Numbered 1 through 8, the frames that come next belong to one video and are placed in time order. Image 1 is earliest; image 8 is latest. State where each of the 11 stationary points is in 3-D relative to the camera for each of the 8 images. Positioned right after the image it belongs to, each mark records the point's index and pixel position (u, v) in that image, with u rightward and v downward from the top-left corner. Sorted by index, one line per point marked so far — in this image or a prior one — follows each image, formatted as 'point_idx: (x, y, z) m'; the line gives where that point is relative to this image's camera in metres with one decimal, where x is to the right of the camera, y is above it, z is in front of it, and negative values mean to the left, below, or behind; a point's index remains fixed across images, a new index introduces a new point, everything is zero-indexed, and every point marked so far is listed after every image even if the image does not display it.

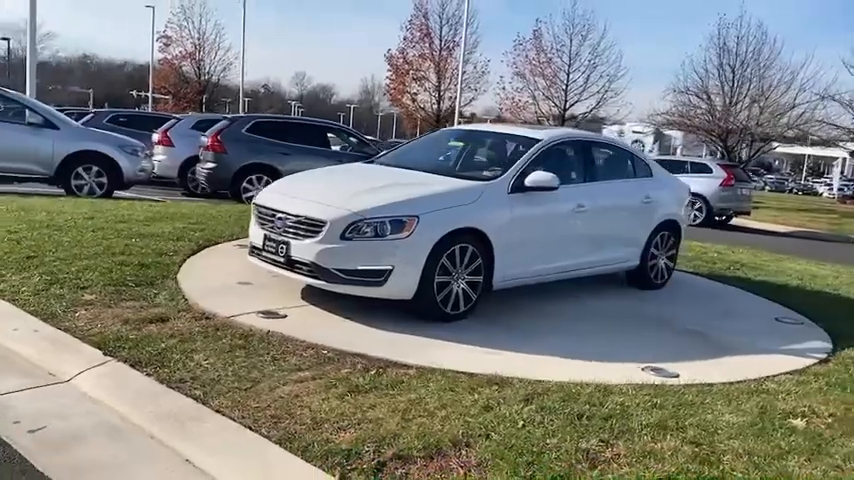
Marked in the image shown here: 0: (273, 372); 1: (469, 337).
0: (-0.9, -0.8, +4.3) m
1: (+0.3, -0.7, +5.4) m
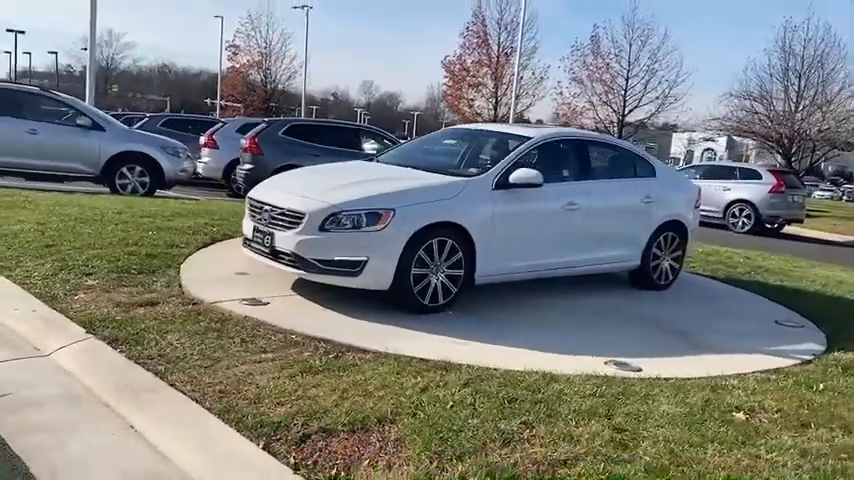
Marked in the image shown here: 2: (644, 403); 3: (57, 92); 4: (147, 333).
0: (-1.2, -0.7, +4.6) m
1: (+0.1, -0.7, +5.5) m
2: (+1.2, -0.9, +4.0) m
3: (-6.6, +2.6, +13.0) m
4: (-1.8, -0.6, +4.8) m
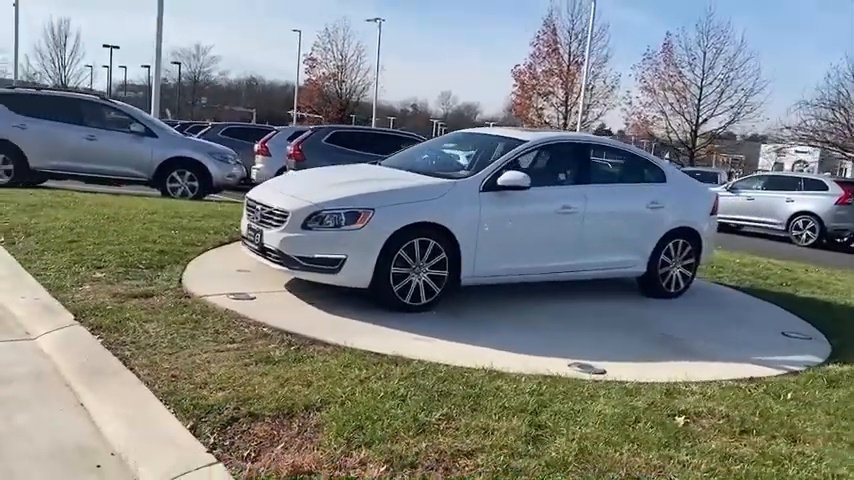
0: (-1.5, -0.7, +4.8) m
1: (-0.1, -0.7, +5.6) m
2: (+0.8, -0.9, +3.9) m
3: (-5.8, +2.6, +13.8) m
4: (-2.1, -0.6, +5.1) m
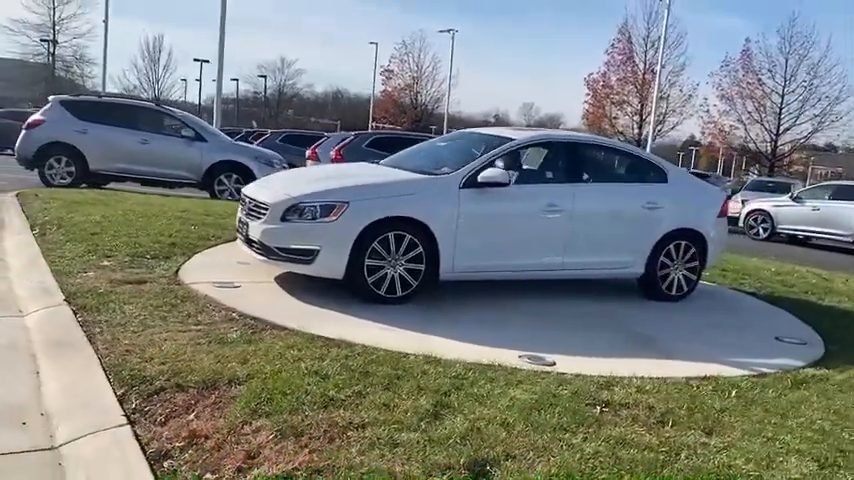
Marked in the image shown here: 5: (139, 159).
0: (-1.8, -0.6, +5.1) m
1: (-0.3, -0.6, +5.7) m
2: (+0.4, -0.8, +4.0) m
3: (-5.1, +2.6, +14.6) m
4: (-2.3, -0.5, +5.5) m
5: (-5.5, +1.6, +14.2) m
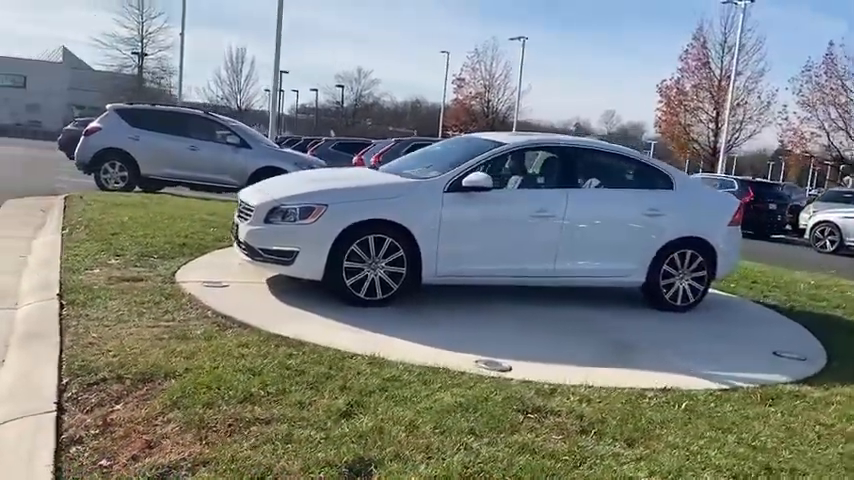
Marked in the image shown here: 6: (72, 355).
0: (-2.0, -0.6, +5.3) m
1: (-0.5, -0.6, +5.8) m
2: (0.0, -0.8, +4.0) m
3: (-4.3, +2.6, +15.1) m
4: (-2.6, -0.5, +5.7) m
5: (-4.8, +1.5, +14.7) m
6: (-2.1, -0.7, +4.5) m
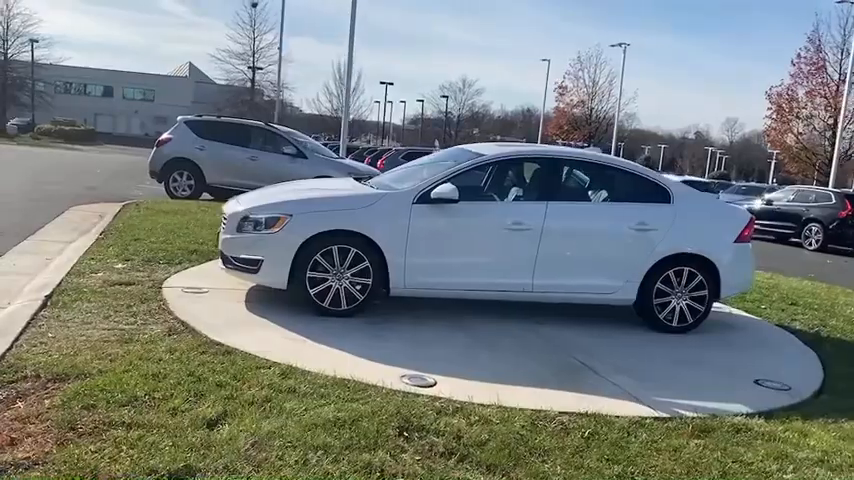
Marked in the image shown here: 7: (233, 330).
0: (-2.4, -0.6, +5.6) m
1: (-0.8, -0.7, +5.8) m
2: (-0.6, -0.9, +3.9) m
3: (-3.2, +2.4, +15.6) m
4: (-2.9, -0.5, +6.1) m
5: (-3.7, +1.4, +15.3) m
6: (-2.6, -0.7, +4.8) m
7: (-1.4, -0.7, +5.4) m
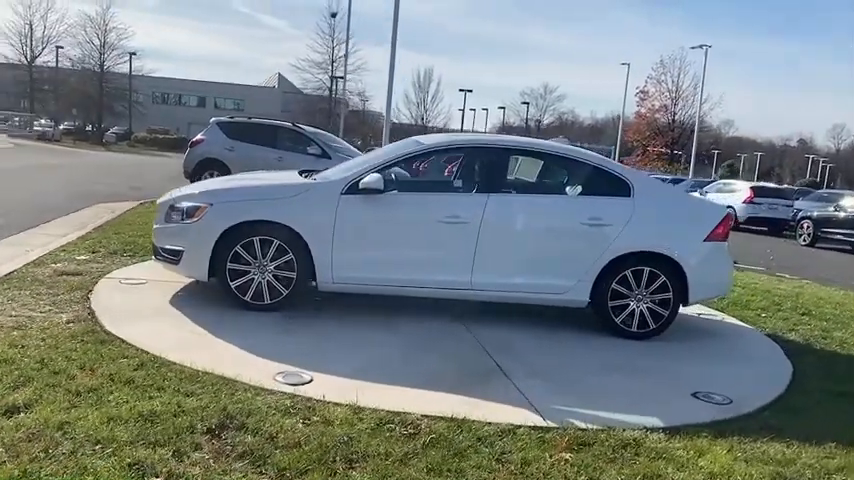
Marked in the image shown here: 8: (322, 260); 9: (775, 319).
0: (-3.0, -0.5, +5.5) m
1: (-1.4, -0.6, +5.6) m
2: (-1.4, -0.8, +3.7) m
3: (-2.6, +2.4, +15.6) m
4: (-3.4, -0.4, +6.1) m
5: (-3.2, +1.4, +15.4) m
6: (-3.4, -0.6, +4.8) m
7: (-2.1, -0.6, +5.3) m
8: (-0.8, -0.2, +5.9) m
9: (+3.6, -0.8, +7.5) m
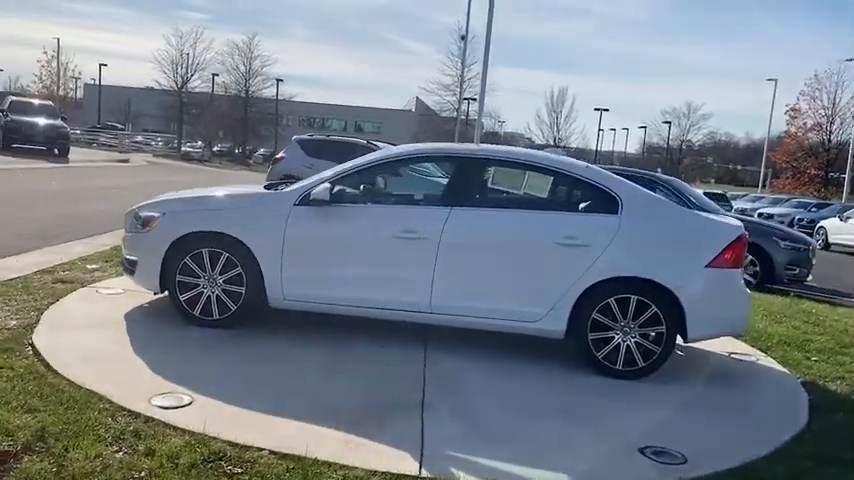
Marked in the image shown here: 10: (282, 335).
0: (-3.4, -0.6, +5.6) m
1: (-1.8, -0.7, +5.4) m
2: (-2.2, -0.8, +3.5) m
3: (-1.0, +2.0, +15.5) m
4: (-3.7, -0.5, +6.3) m
5: (-1.6, +1.0, +15.4) m
6: (-3.9, -0.6, +4.9) m
7: (-2.5, -0.6, +5.2) m
8: (-1.1, -0.3, +5.5) m
9: (+3.5, -1.1, +6.3) m
10: (-1.0, -0.7, +5.5) m
